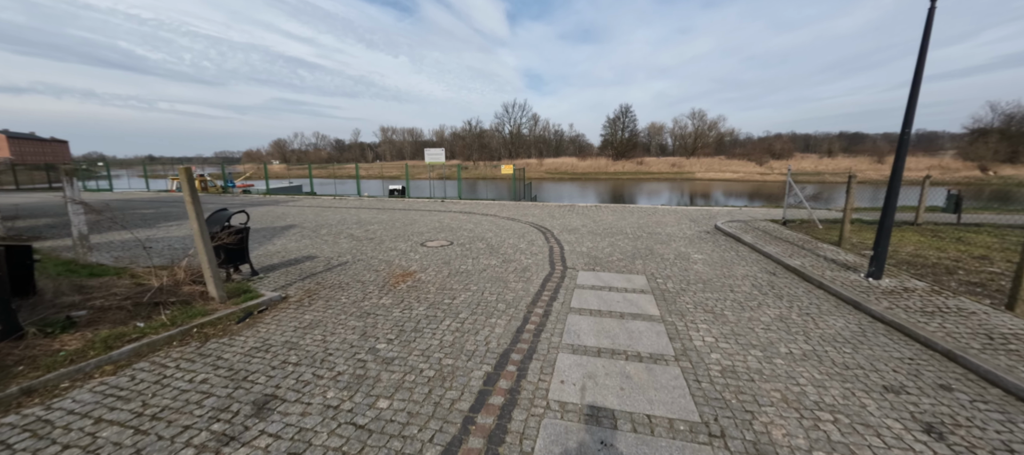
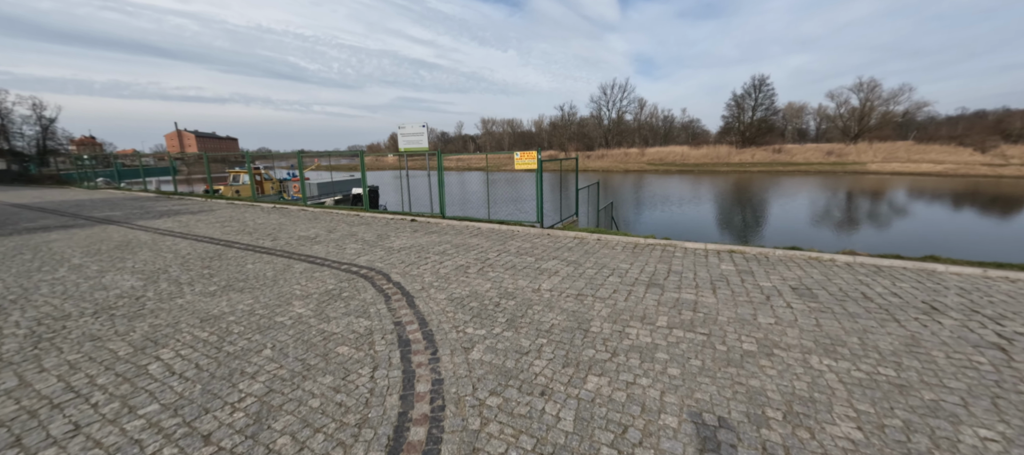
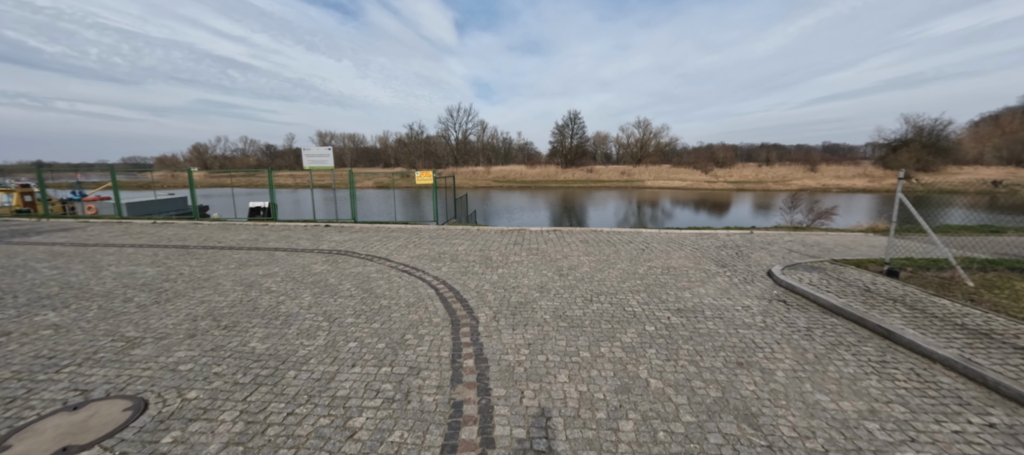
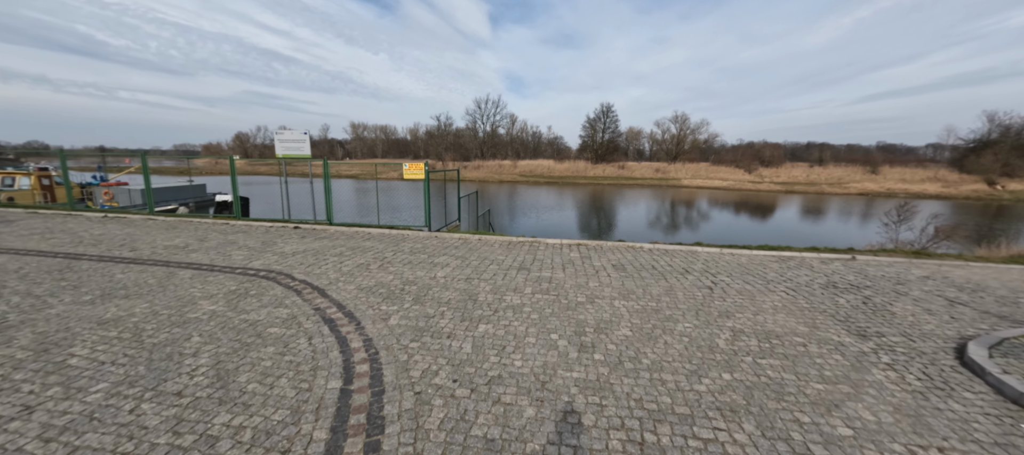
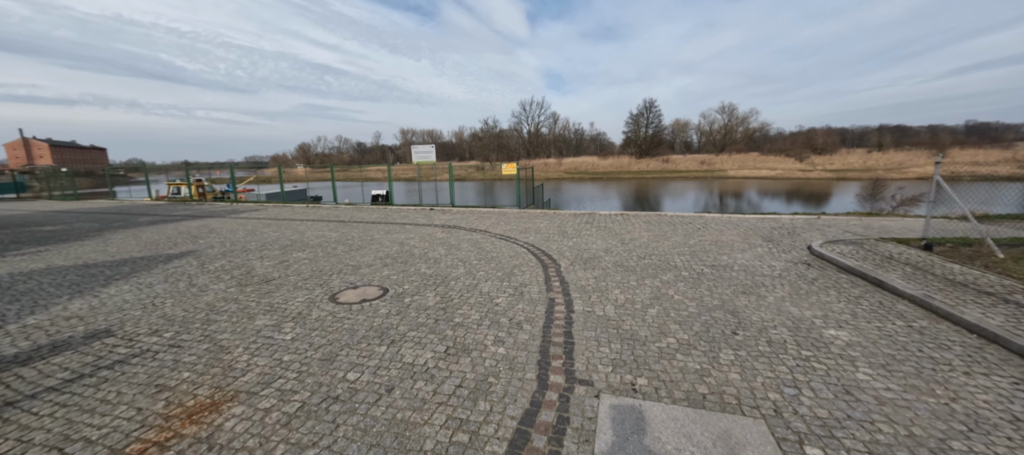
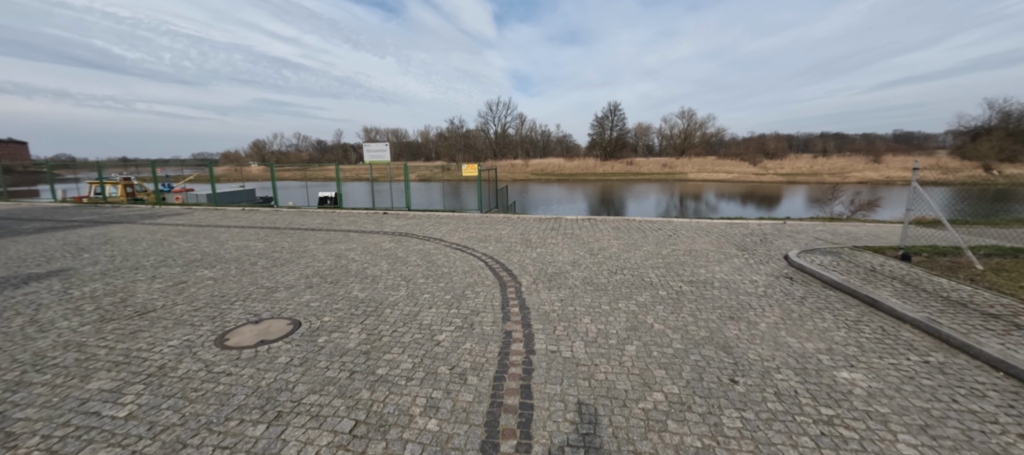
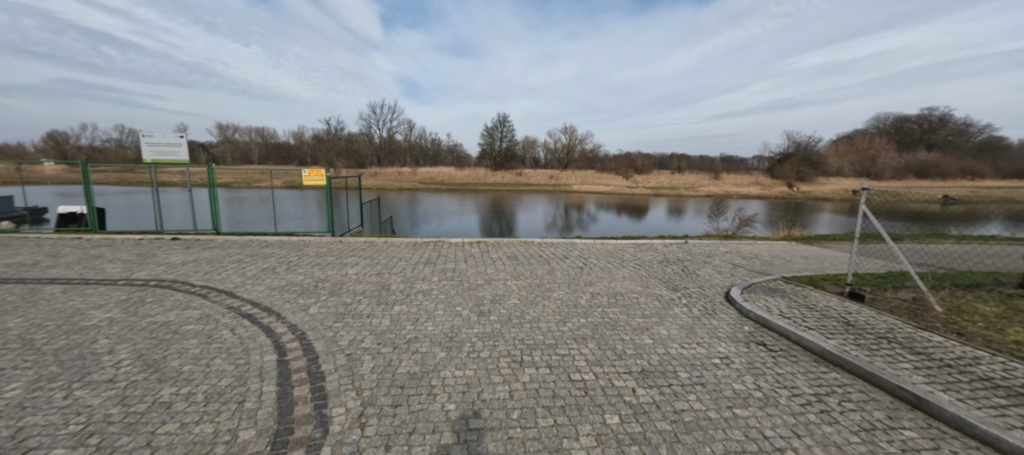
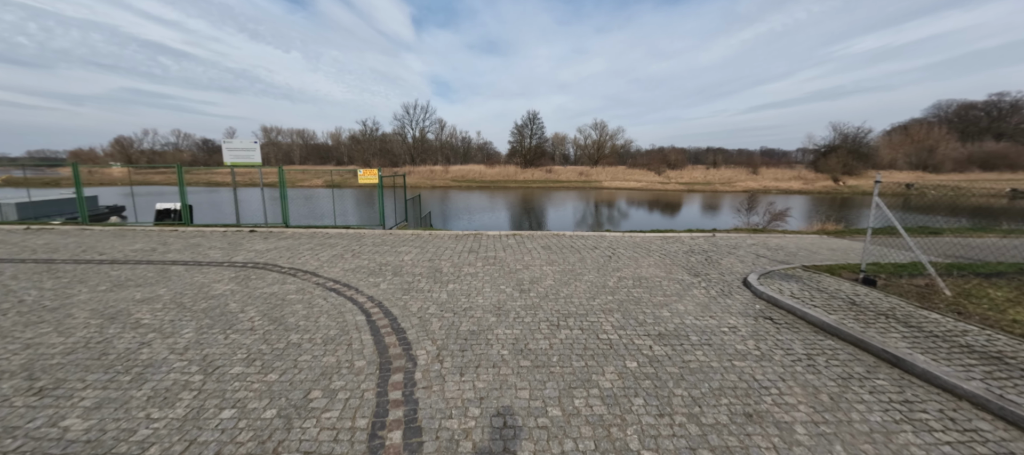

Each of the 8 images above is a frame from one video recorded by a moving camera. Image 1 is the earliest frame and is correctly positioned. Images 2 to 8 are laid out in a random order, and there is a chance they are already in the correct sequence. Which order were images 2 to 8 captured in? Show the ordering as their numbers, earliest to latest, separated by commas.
5, 6, 3, 8, 7, 4, 2
